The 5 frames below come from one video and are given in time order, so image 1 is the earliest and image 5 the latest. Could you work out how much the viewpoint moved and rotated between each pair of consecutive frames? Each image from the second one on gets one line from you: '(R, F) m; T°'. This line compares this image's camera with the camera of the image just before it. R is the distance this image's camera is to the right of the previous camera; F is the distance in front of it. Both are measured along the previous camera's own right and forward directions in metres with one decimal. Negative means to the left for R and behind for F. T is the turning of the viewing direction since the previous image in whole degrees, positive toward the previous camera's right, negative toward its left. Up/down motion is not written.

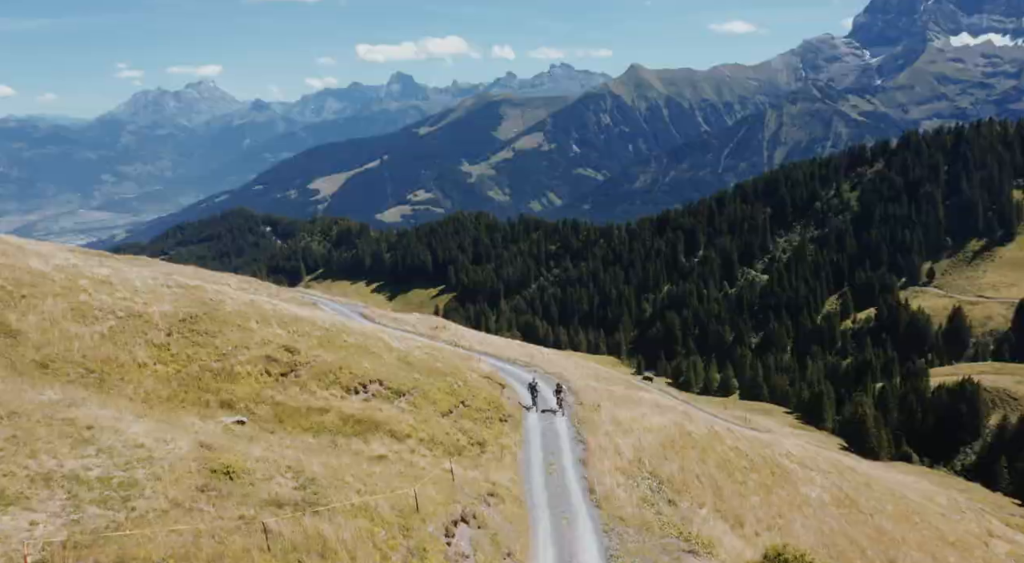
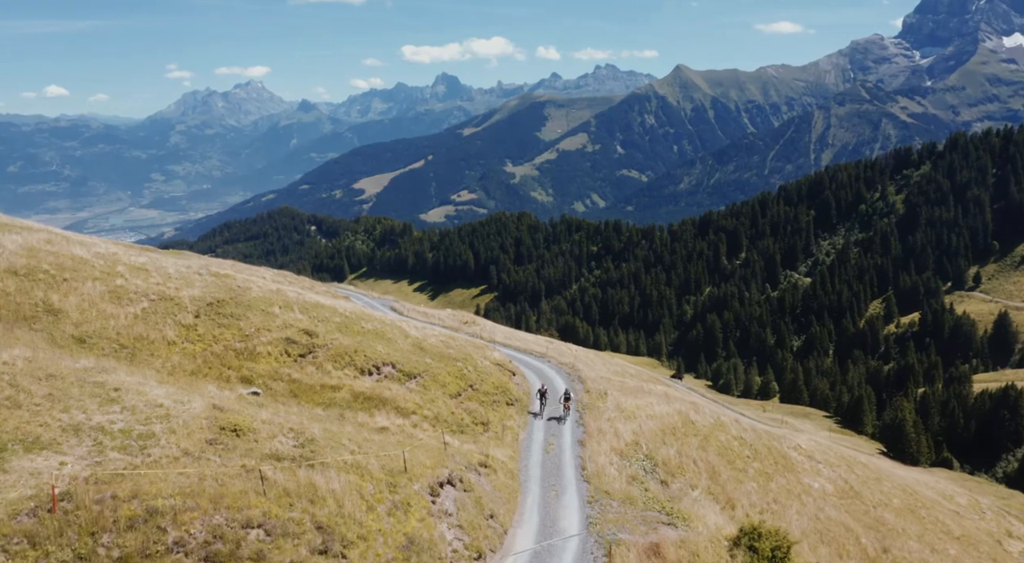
(+2.2, -2.5) m; -3°
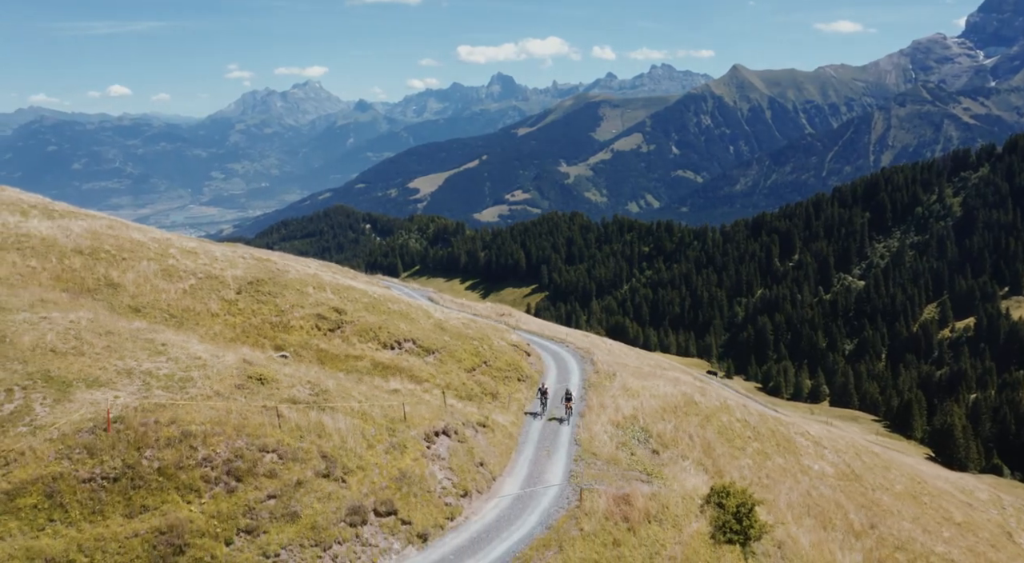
(+2.7, -4.3) m; -4°
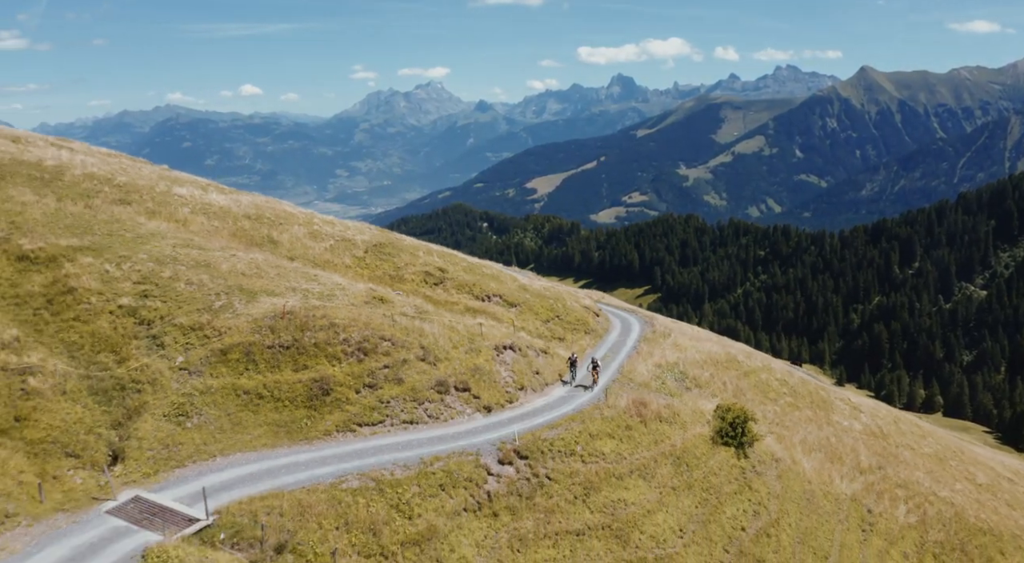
(+3.7, -12.2) m; -8°
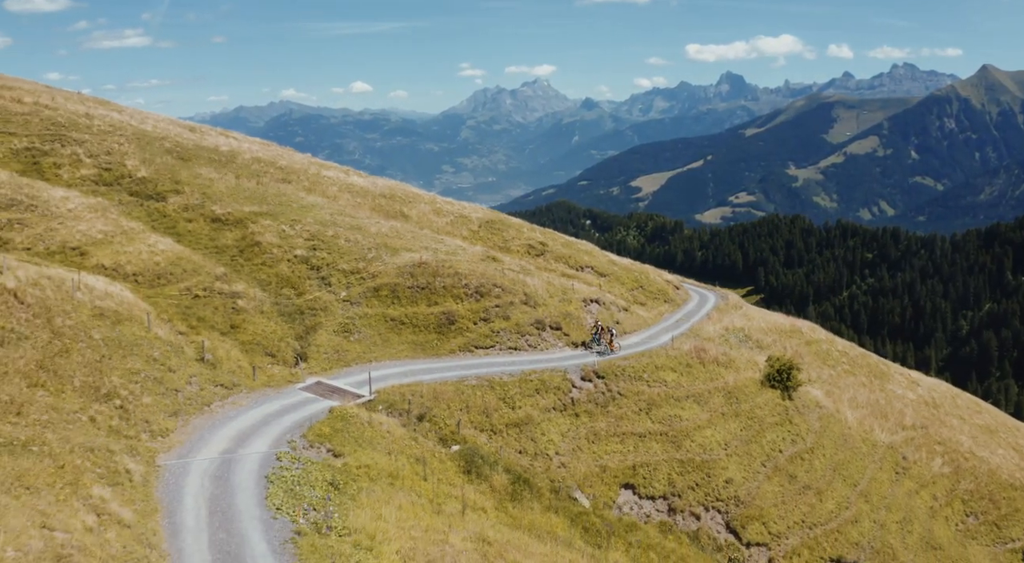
(+1.0, -11.4) m; -7°
